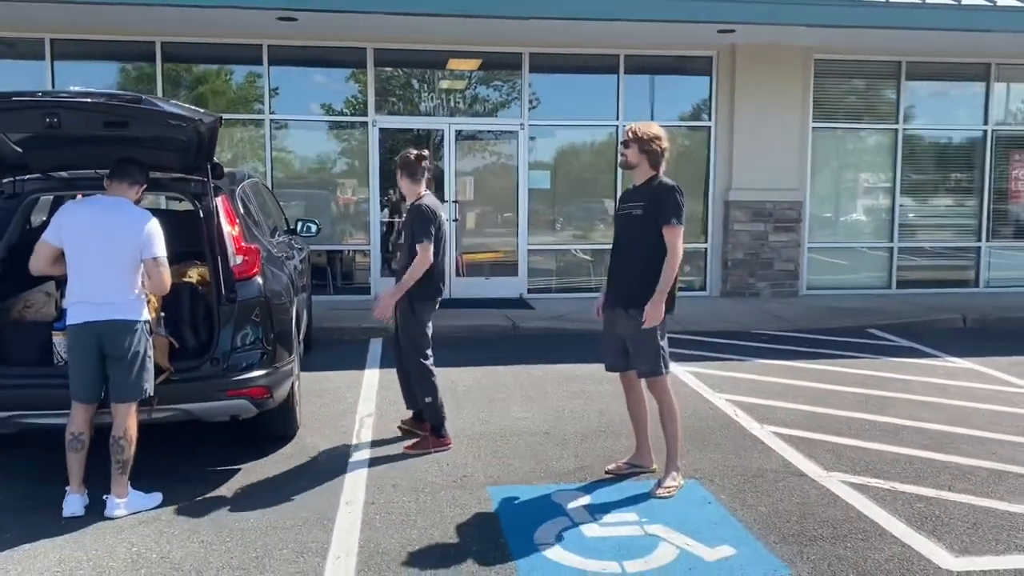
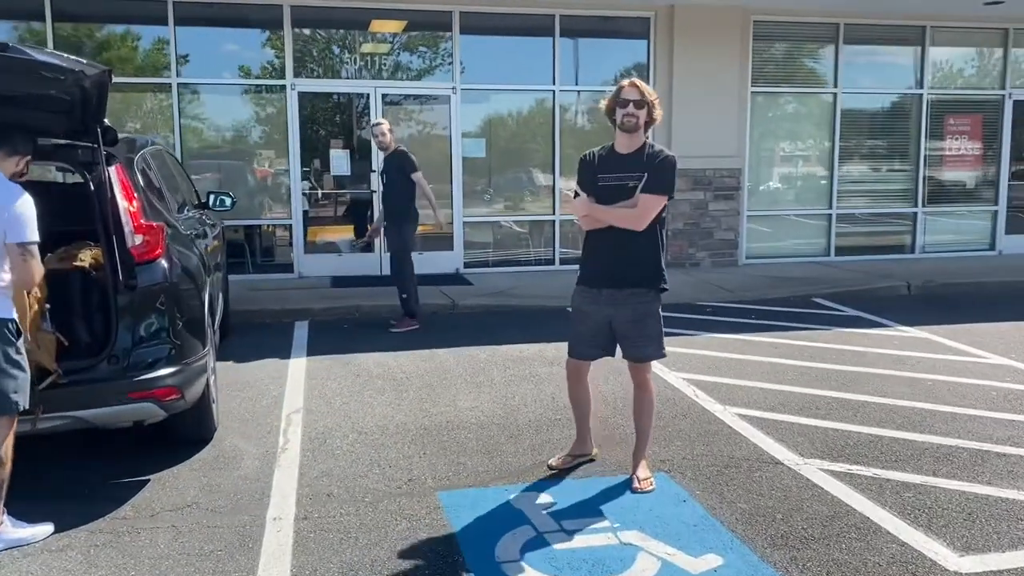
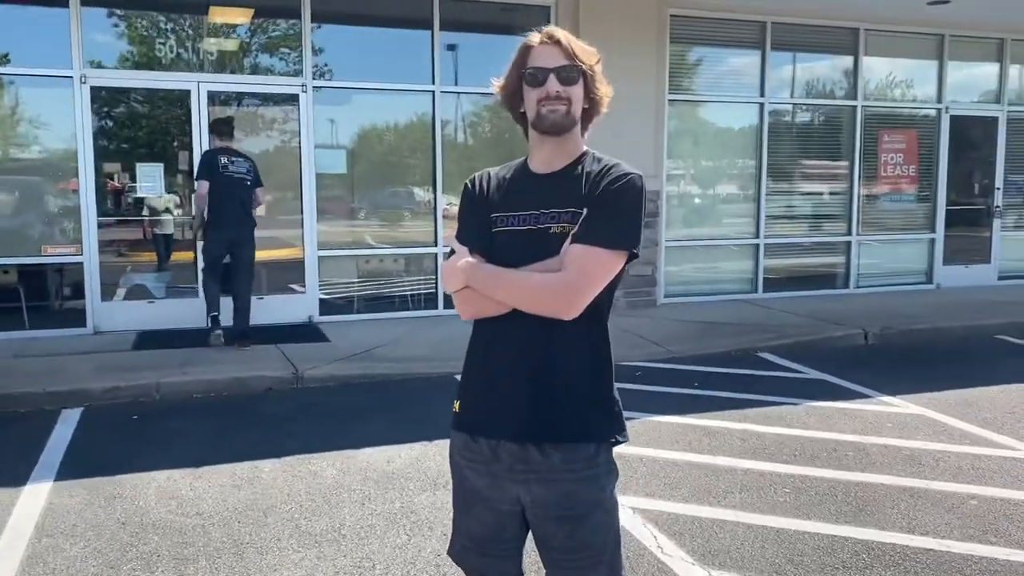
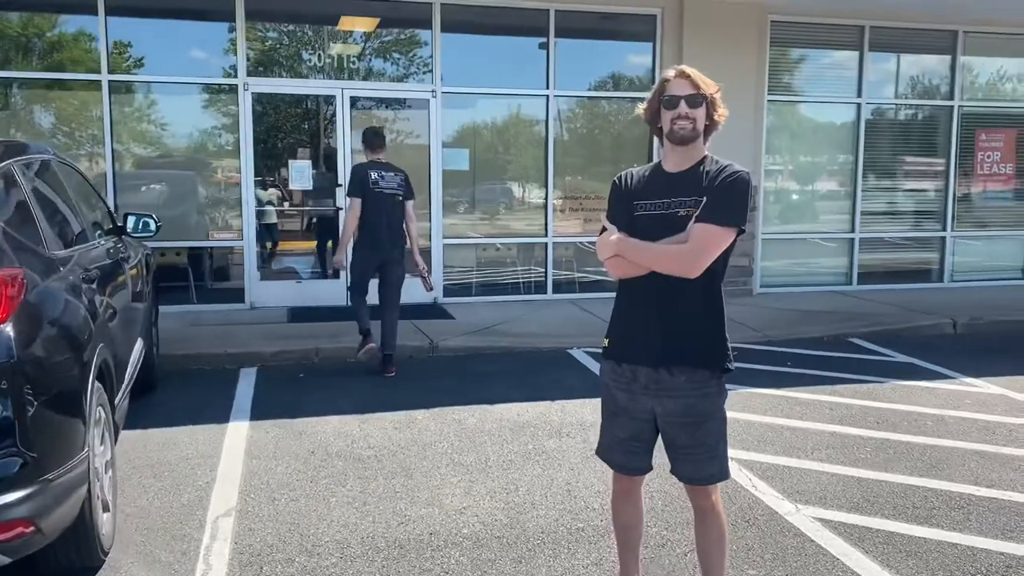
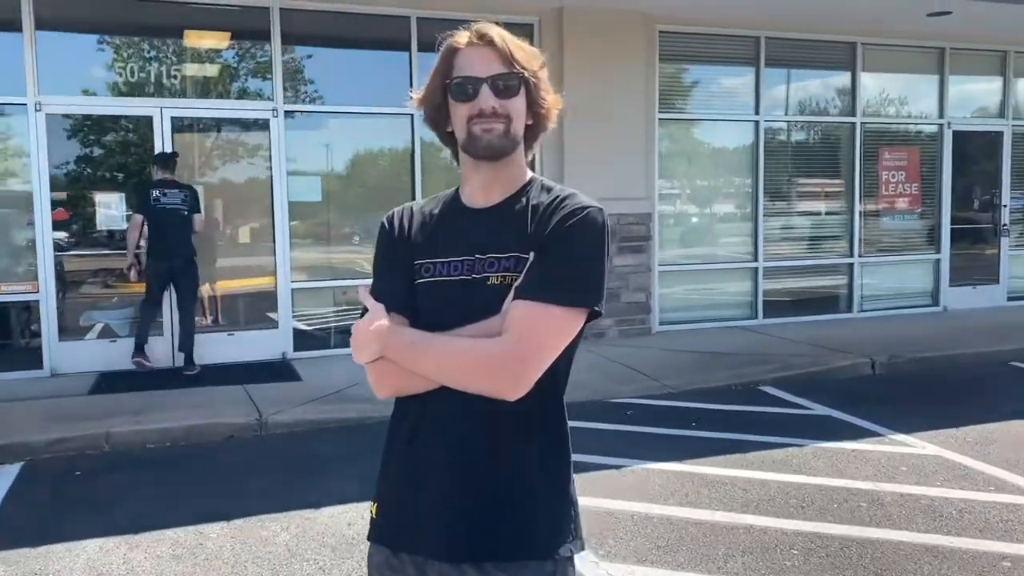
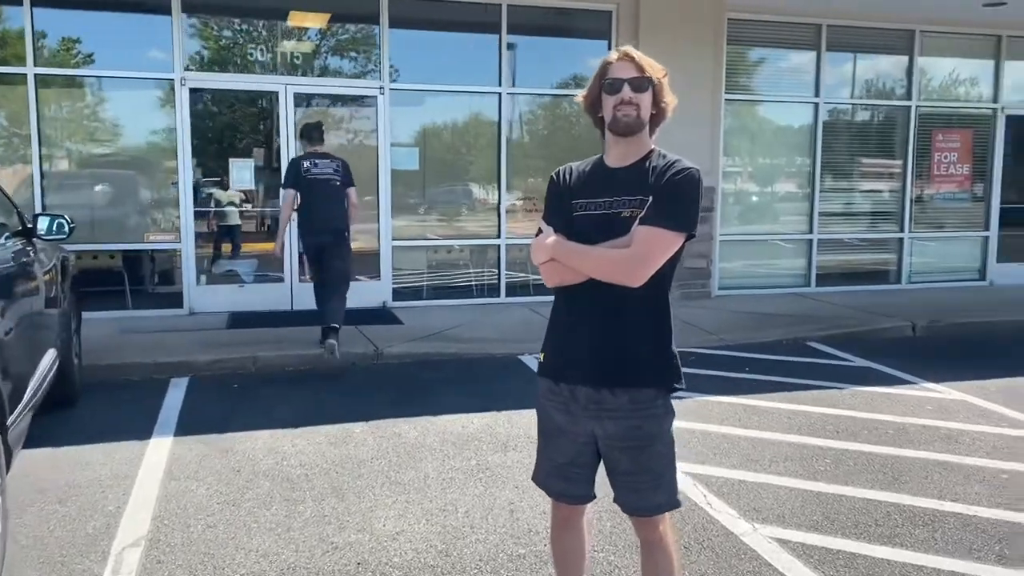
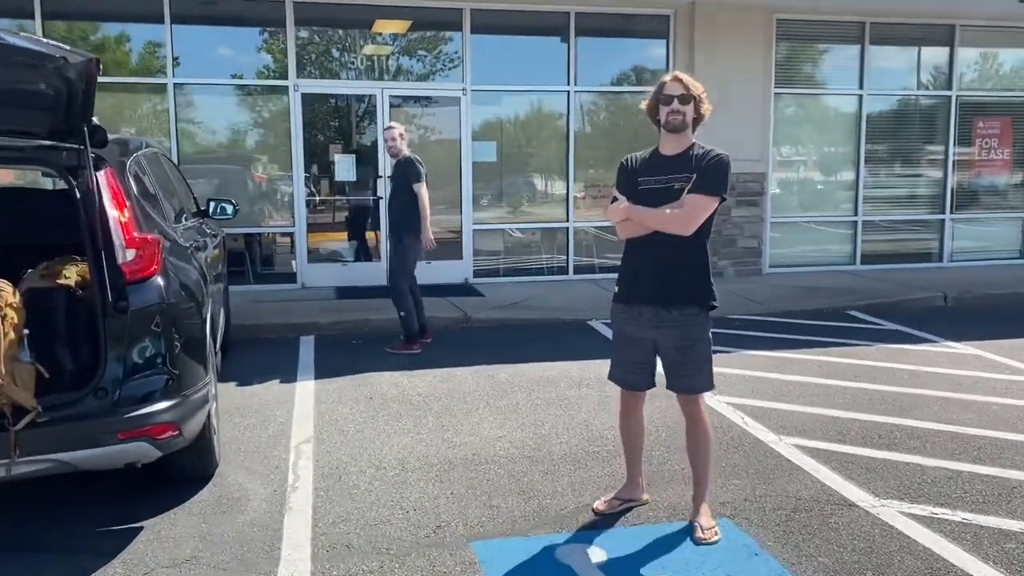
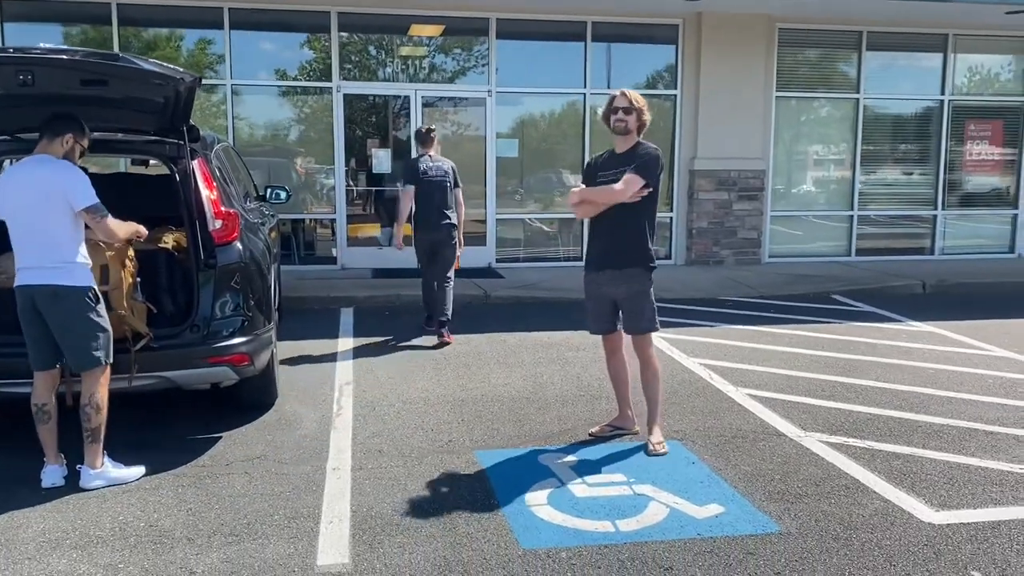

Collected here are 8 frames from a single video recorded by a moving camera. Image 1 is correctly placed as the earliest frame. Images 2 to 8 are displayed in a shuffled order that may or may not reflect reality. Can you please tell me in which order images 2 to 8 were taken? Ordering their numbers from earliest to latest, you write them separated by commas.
8, 2, 7, 4, 6, 3, 5
